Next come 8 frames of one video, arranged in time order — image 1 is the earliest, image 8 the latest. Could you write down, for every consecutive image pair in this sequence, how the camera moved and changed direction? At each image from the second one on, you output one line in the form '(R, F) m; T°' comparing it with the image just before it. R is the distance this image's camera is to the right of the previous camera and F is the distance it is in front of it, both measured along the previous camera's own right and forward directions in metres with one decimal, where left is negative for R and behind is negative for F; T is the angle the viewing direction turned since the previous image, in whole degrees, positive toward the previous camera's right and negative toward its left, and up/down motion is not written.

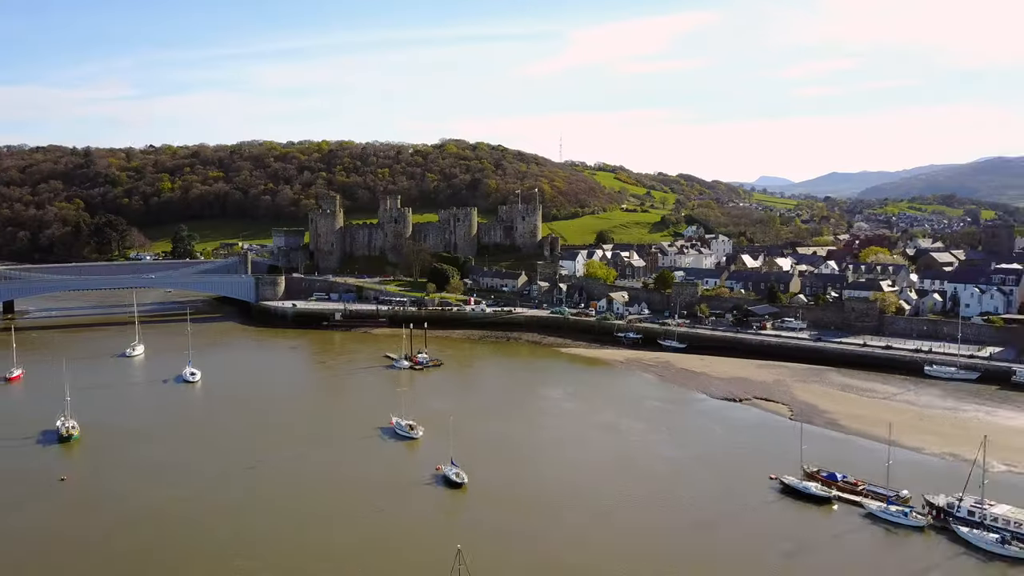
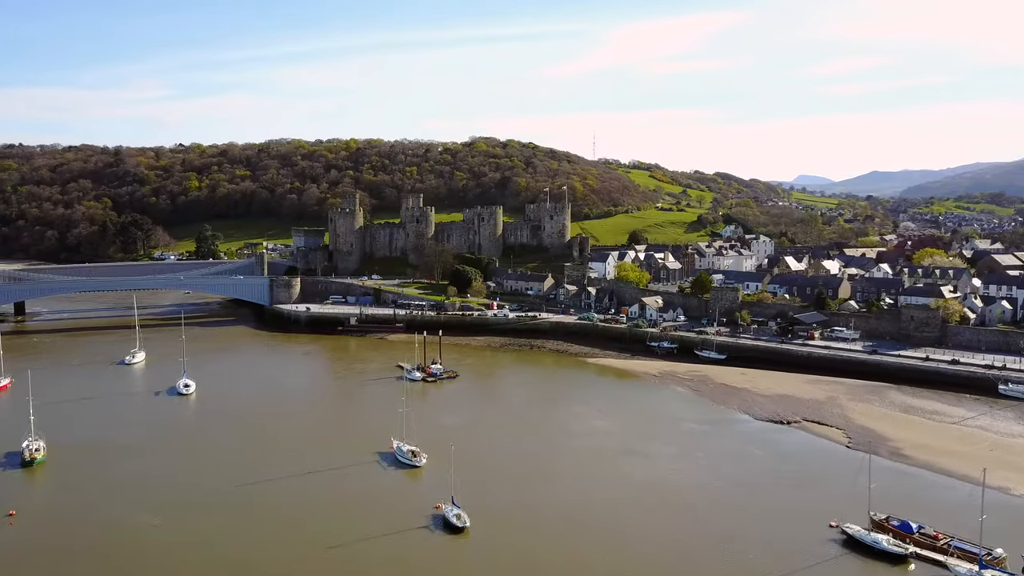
(+0.4, +2.3) m; -3°
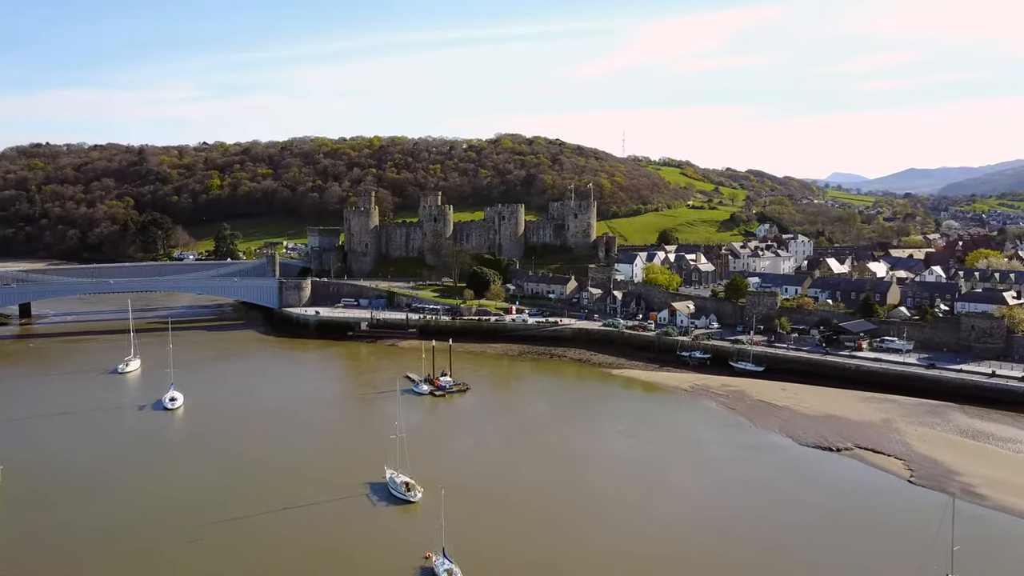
(+0.4, +2.2) m; -2°
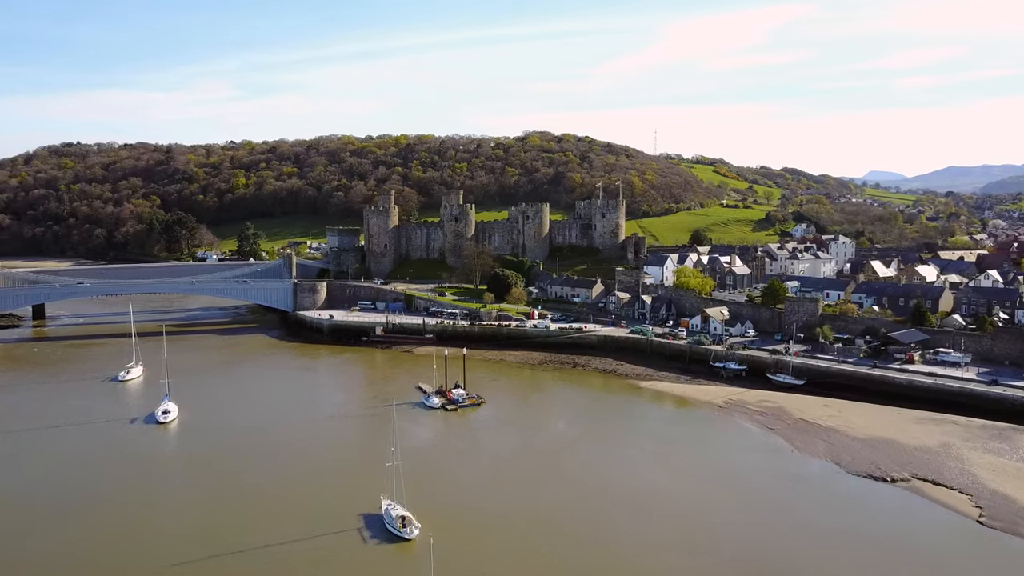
(+0.3, +1.7) m; -2°
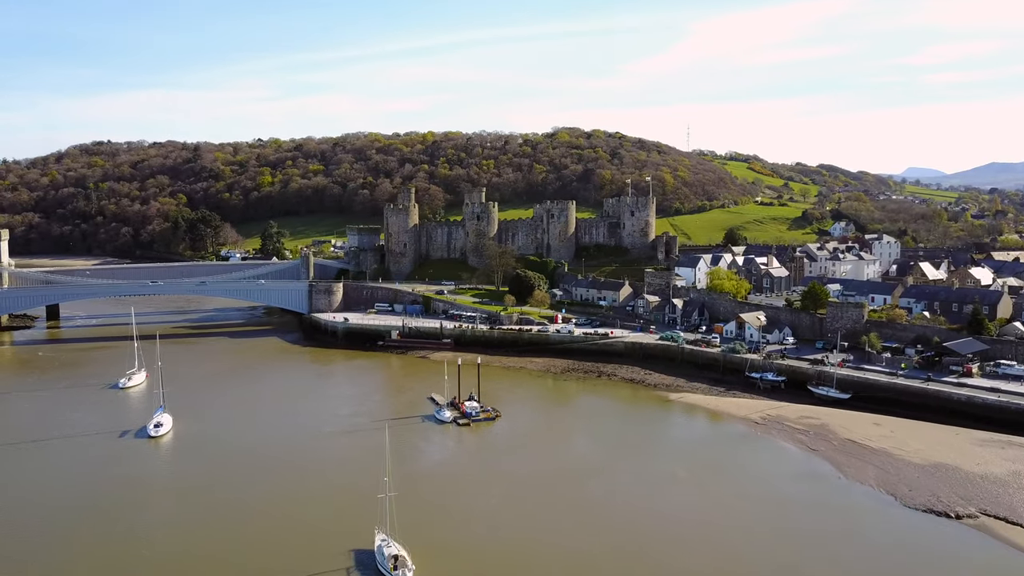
(+0.3, +1.6) m; -2°
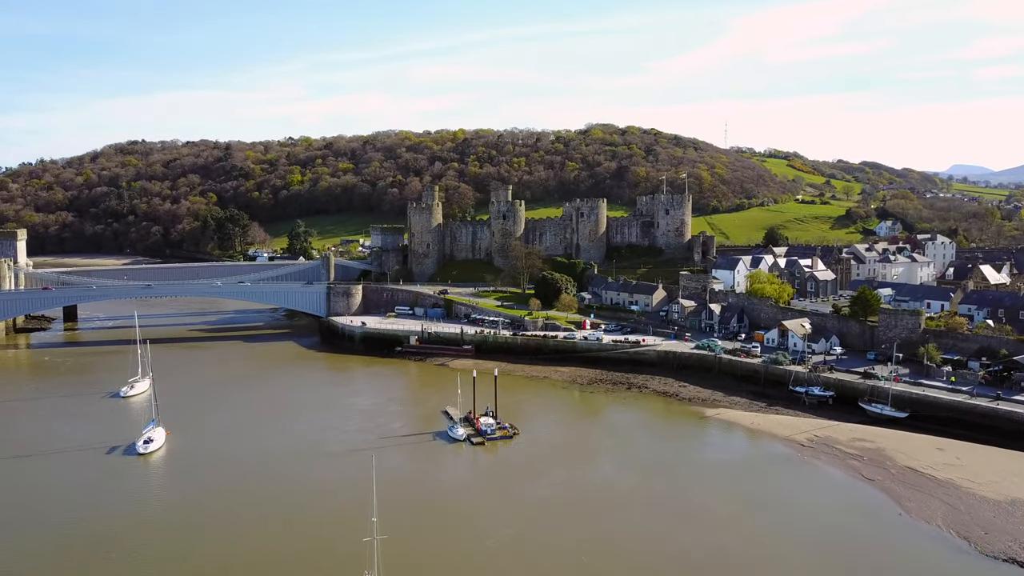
(+0.4, +1.7) m; -3°
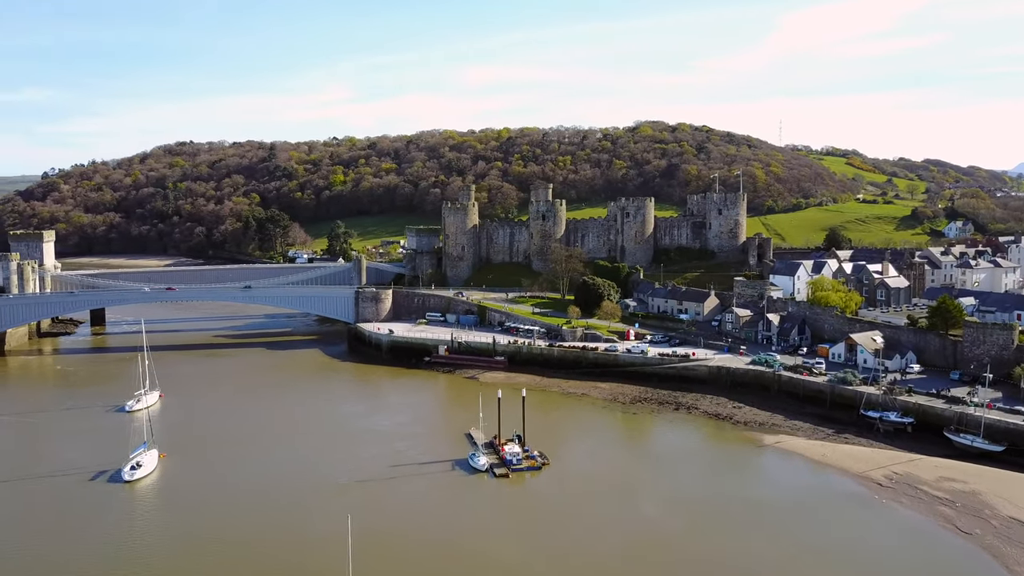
(+0.4, +2.2) m; -4°
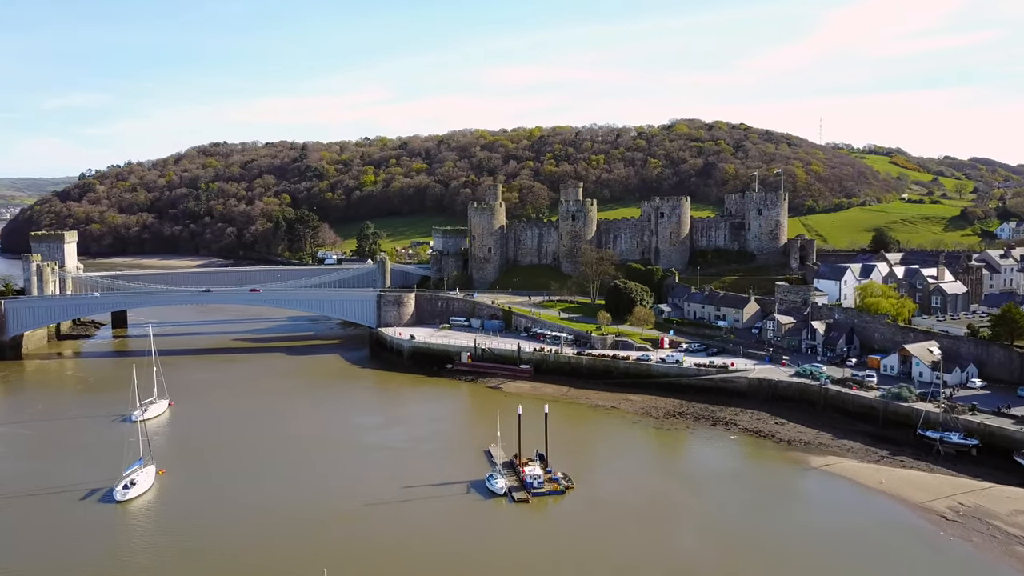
(+0.2, +1.3) m; -3°
